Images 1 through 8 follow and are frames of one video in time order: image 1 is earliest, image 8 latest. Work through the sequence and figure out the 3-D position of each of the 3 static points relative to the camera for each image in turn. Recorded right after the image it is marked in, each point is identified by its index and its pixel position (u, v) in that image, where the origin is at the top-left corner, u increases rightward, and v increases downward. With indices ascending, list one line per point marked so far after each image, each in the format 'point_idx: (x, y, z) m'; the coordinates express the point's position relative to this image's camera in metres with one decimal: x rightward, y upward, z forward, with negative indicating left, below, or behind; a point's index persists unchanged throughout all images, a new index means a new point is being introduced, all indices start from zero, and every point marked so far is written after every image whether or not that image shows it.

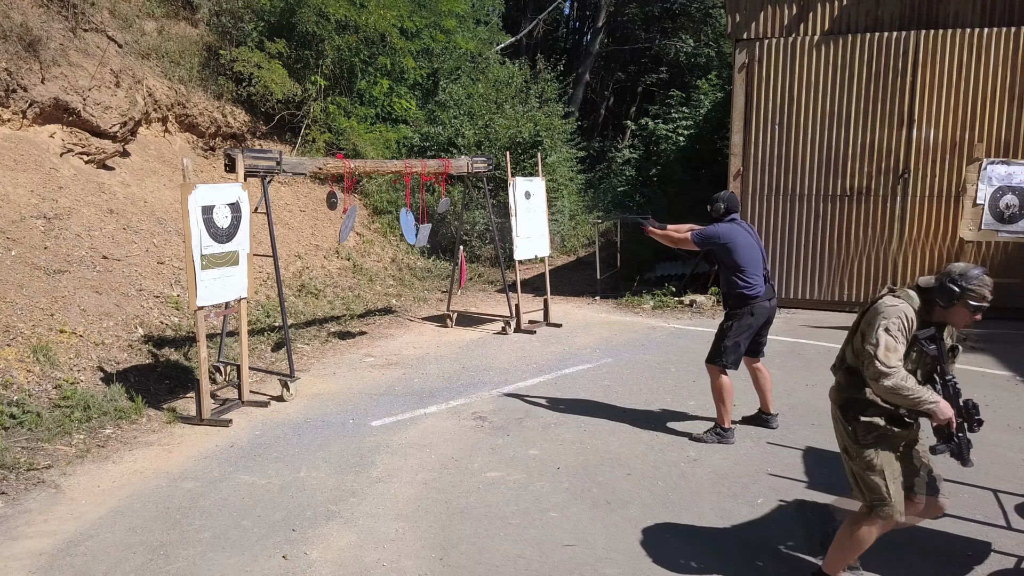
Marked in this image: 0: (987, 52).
0: (+5.8, +2.9, +9.9) m
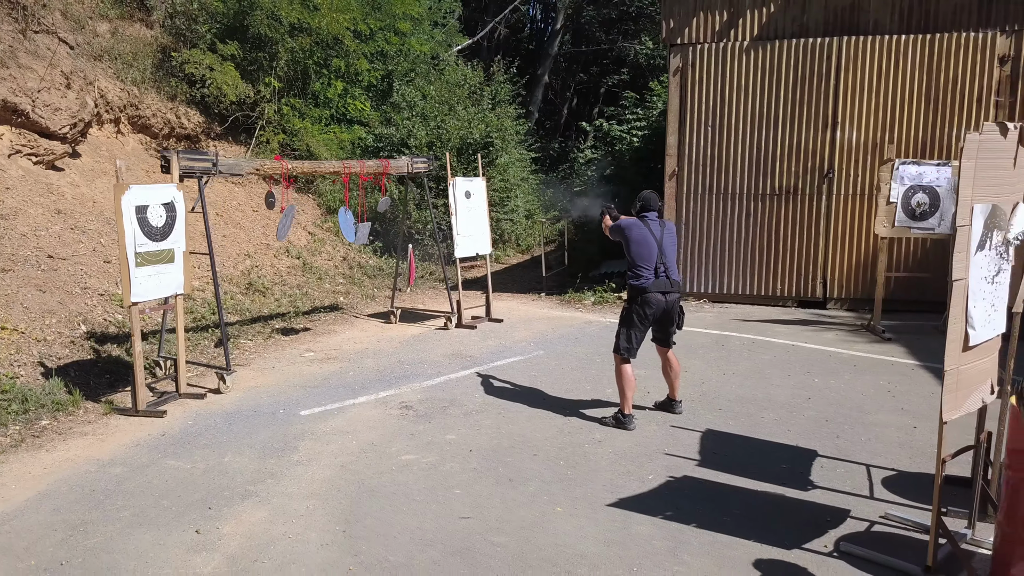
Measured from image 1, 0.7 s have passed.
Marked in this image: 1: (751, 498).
0: (+5.0, +2.9, +10.4) m
1: (+1.4, -1.2, +4.9) m
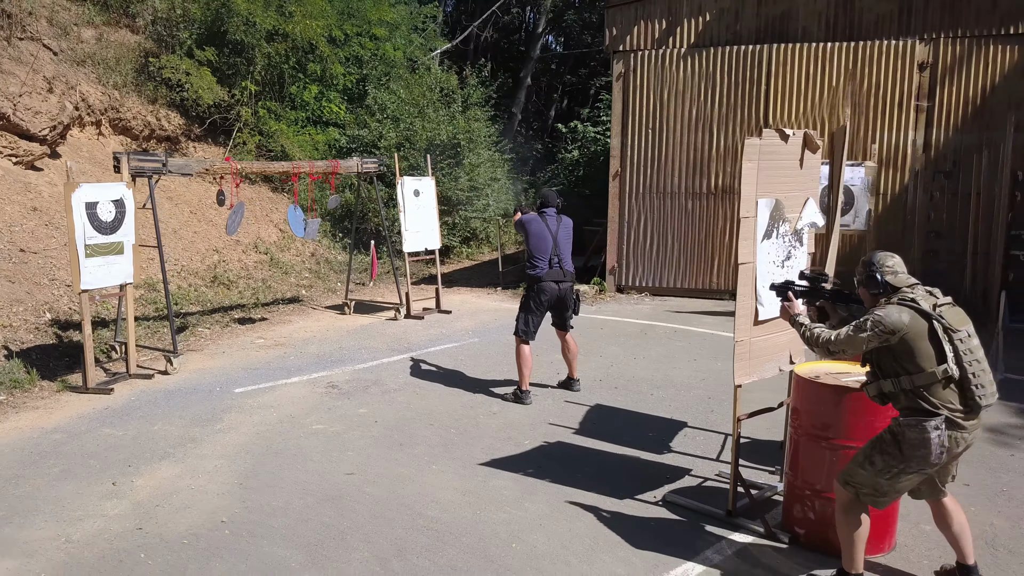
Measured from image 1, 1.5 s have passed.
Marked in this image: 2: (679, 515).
0: (+4.3, +3.0, +11.0) m
1: (+0.7, -1.1, +5.5) m
2: (+0.9, -1.3, +4.6) m
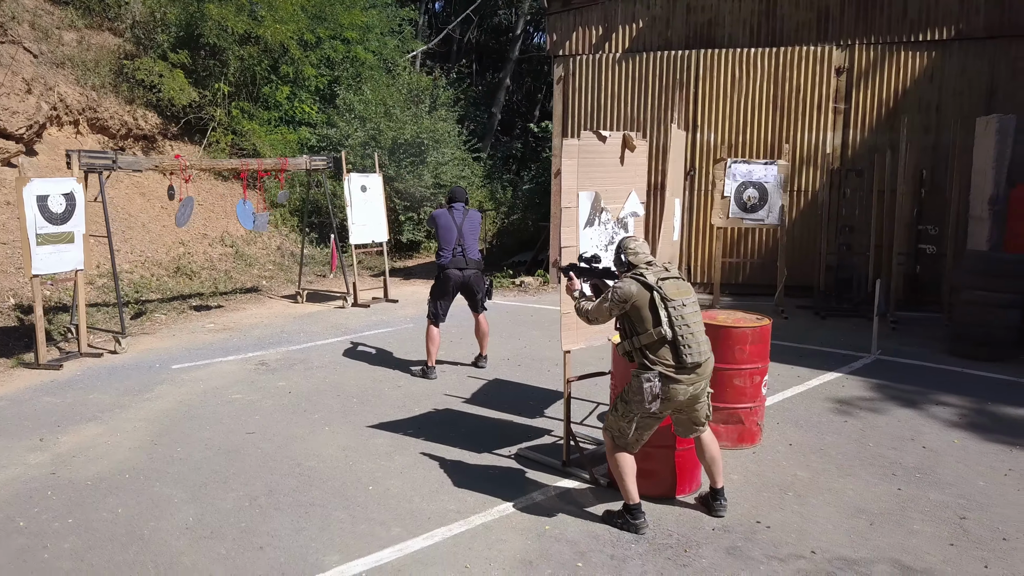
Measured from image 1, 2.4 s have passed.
0: (+3.5, +3.2, +11.7) m
1: (-0.2, -1.0, +6.2) m
2: (+0.1, -1.2, +5.3) m
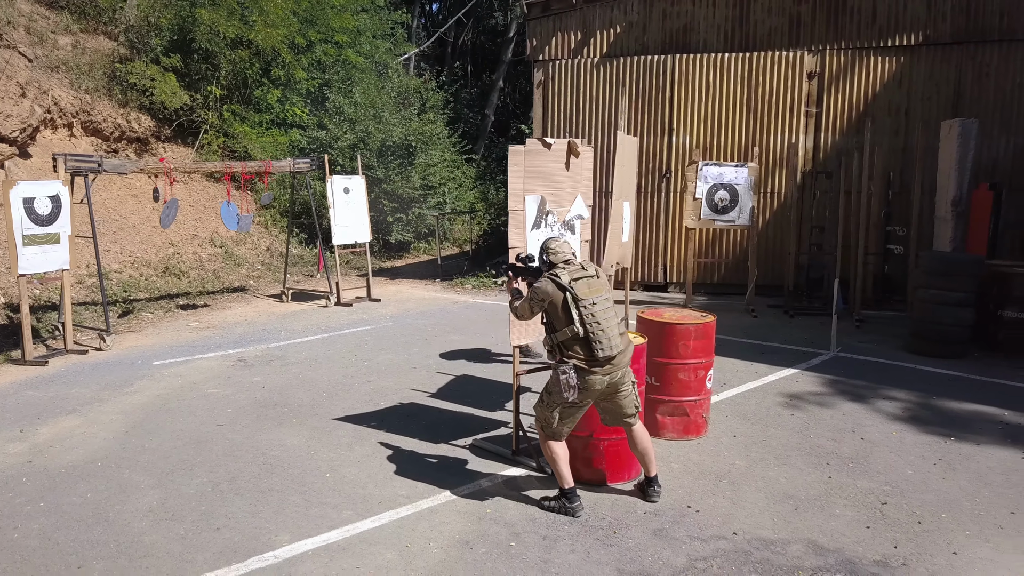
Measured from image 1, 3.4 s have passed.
0: (+3.2, +3.2, +11.9) m
1: (-0.5, -1.0, +6.5) m
2: (-0.2, -1.2, +5.6) m
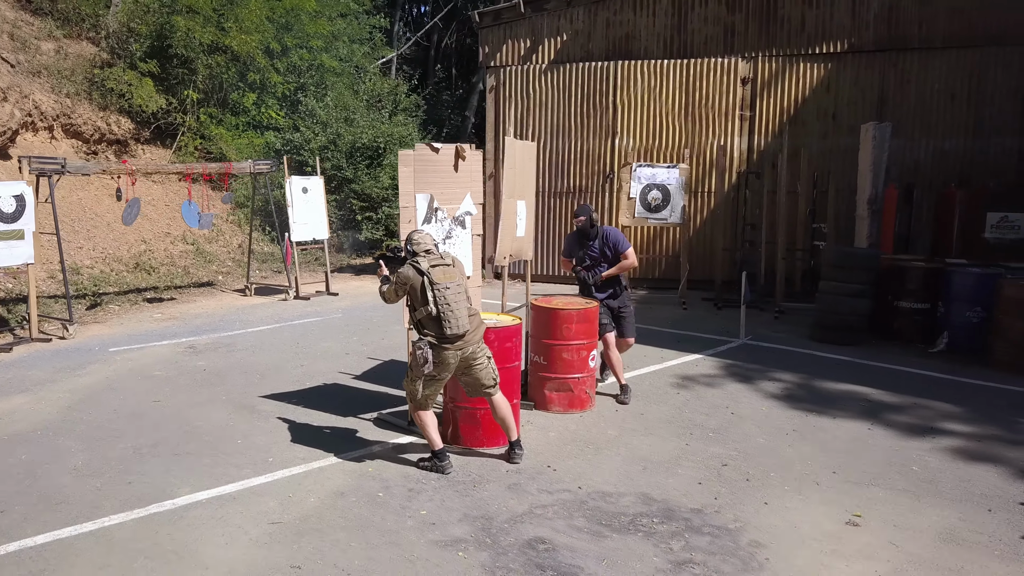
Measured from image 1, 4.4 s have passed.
0: (+2.4, +3.2, +12.6) m
1: (-1.3, -0.9, +7.2) m
2: (-1.0, -1.1, +6.3) m
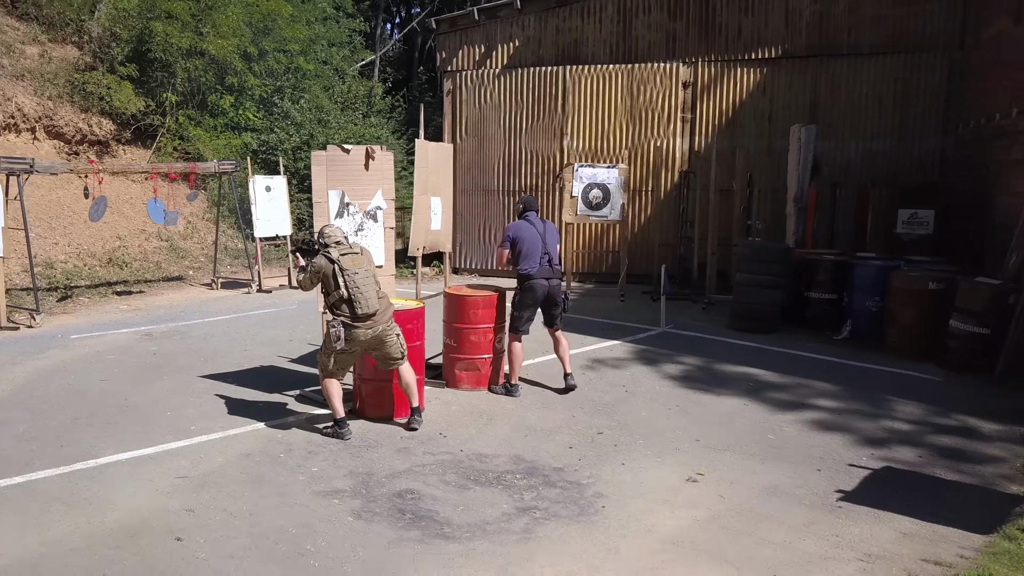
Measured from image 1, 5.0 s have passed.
0: (+1.6, +3.3, +13.3) m
1: (-2.1, -0.8, +7.8) m
2: (-1.8, -1.0, +6.9) m
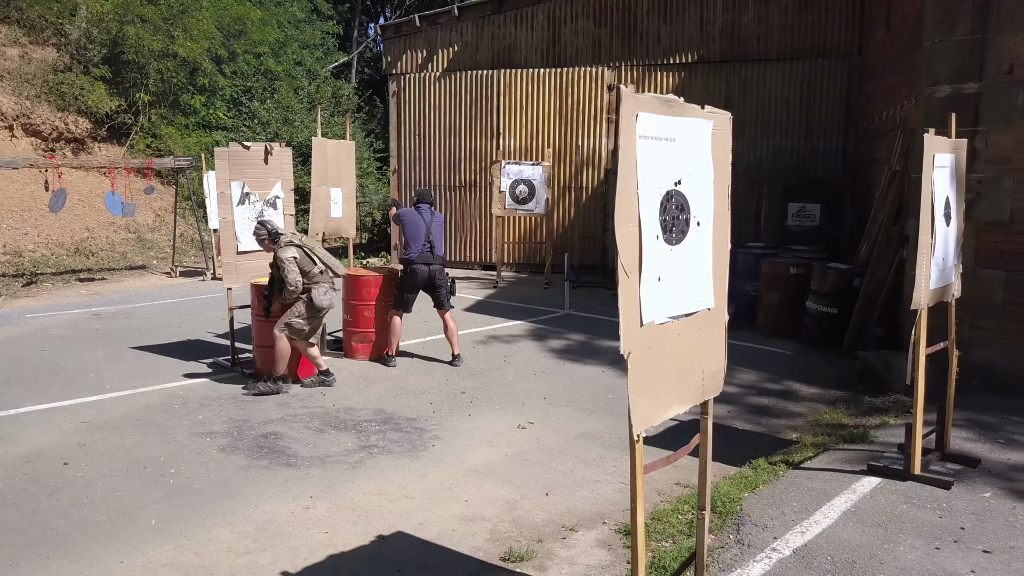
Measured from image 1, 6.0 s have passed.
0: (+0.5, +3.5, +14.2) m
1: (-3.2, -0.6, +8.8) m
2: (-2.9, -0.8, +7.9) m
